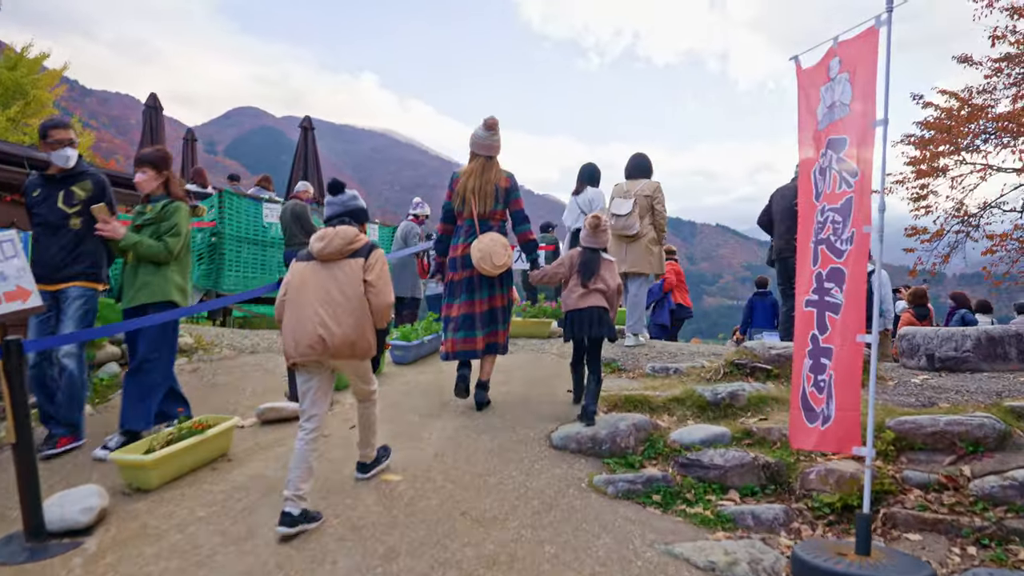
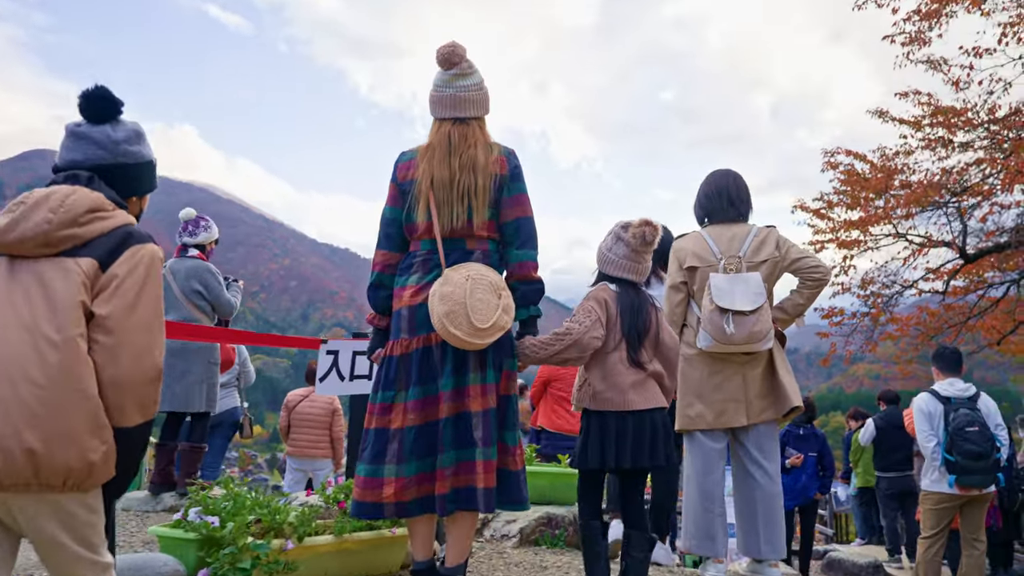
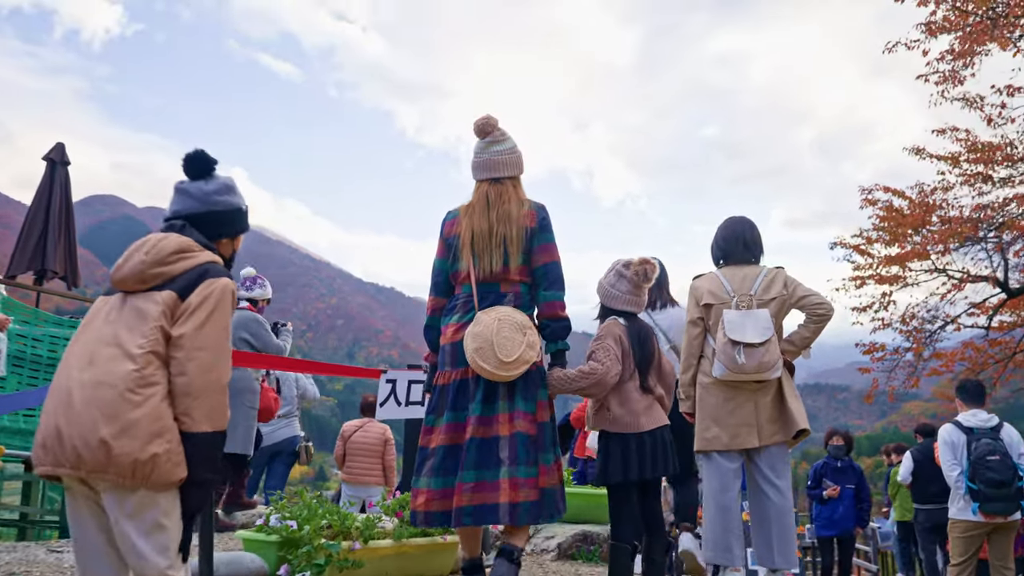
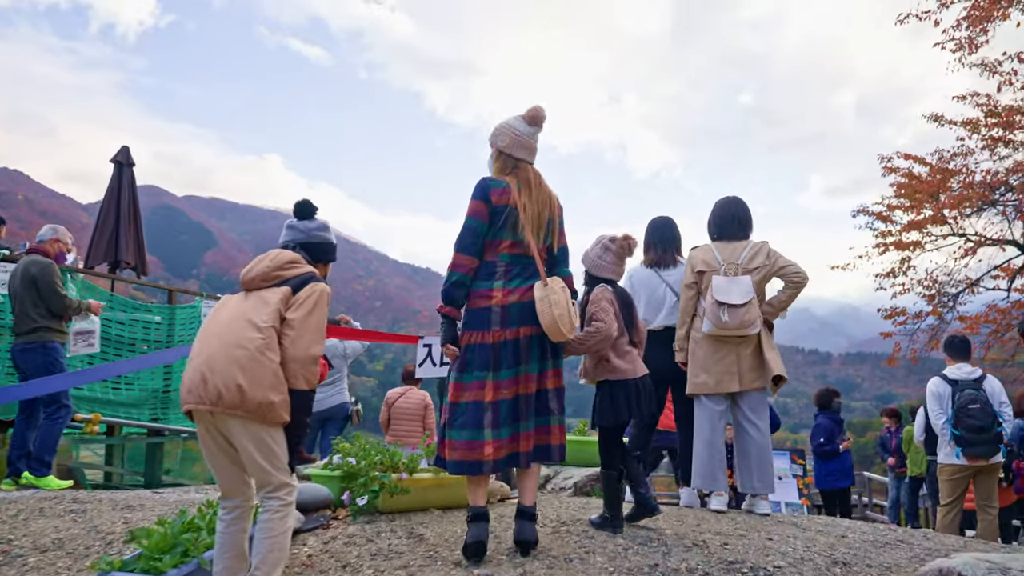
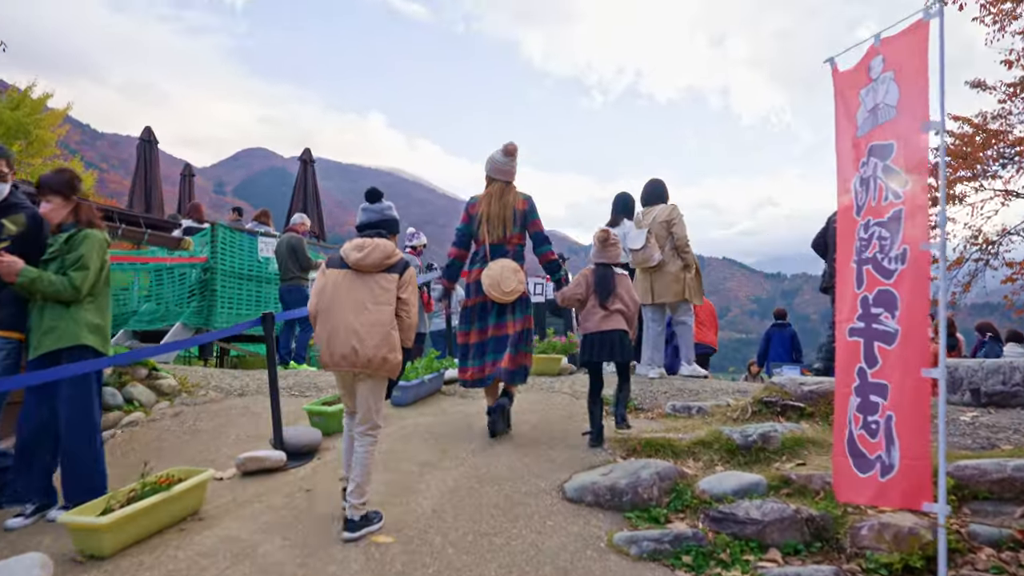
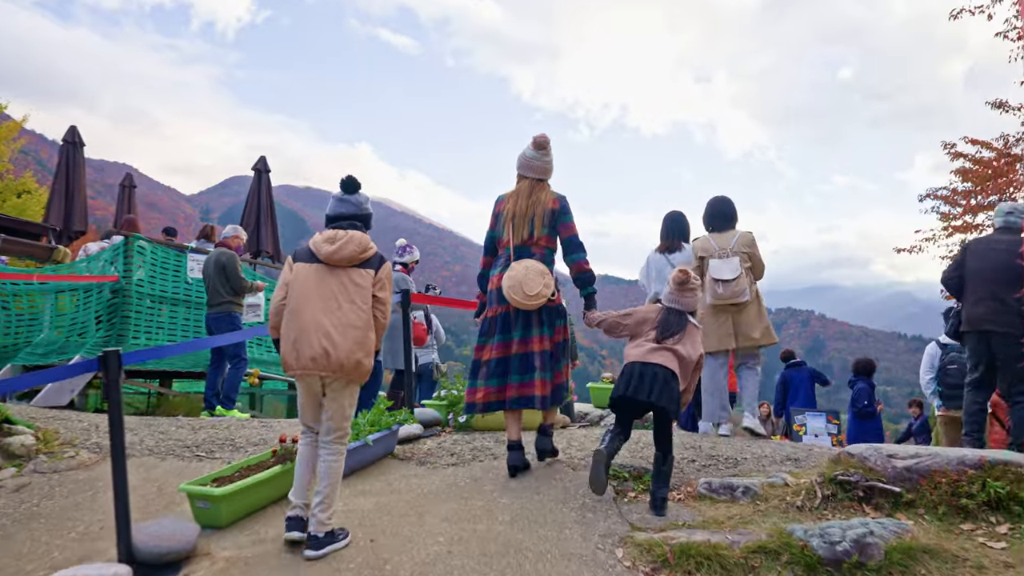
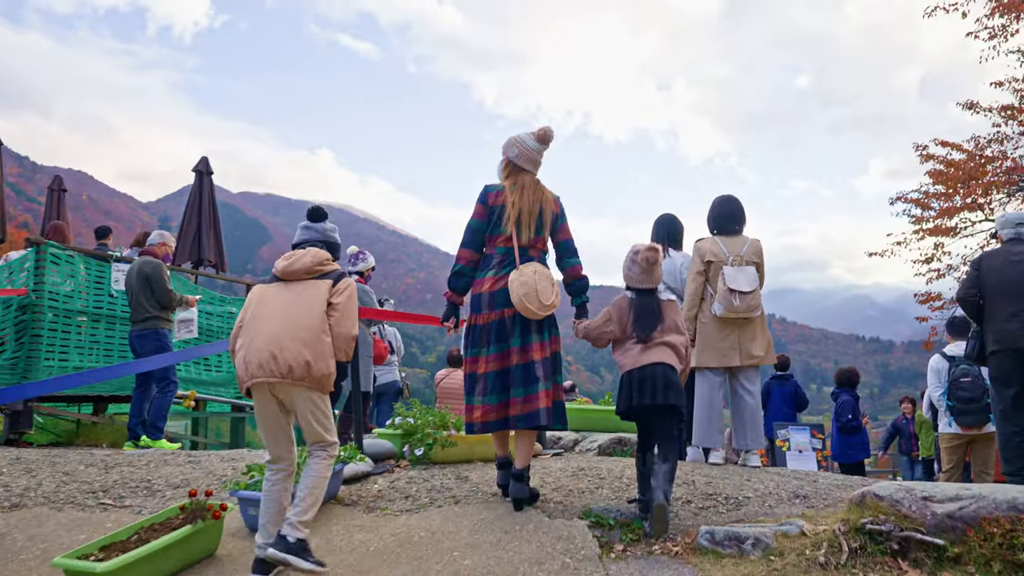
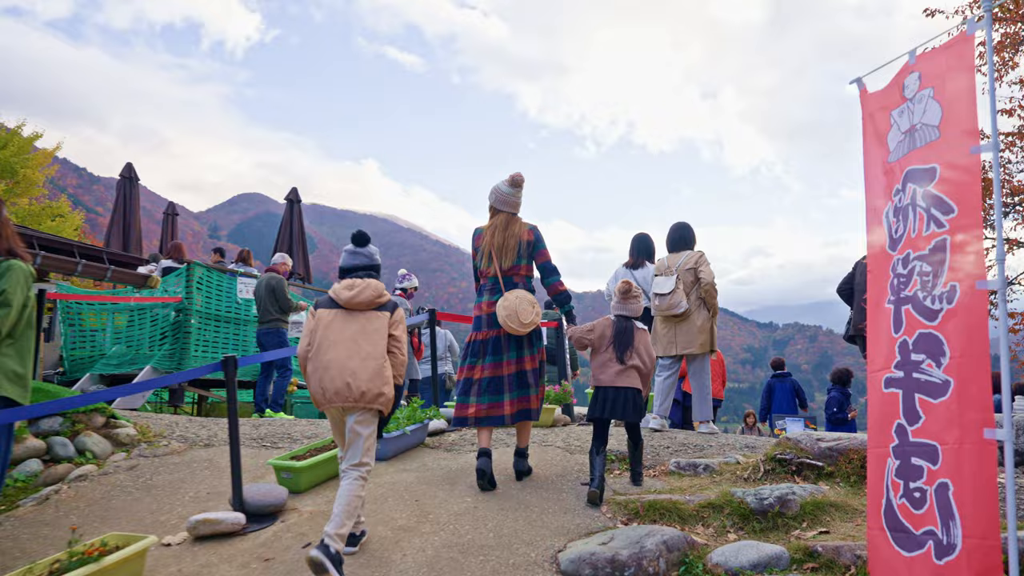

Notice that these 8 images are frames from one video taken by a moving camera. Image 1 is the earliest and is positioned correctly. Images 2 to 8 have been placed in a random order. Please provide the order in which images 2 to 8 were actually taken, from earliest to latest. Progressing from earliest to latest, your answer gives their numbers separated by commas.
5, 8, 6, 7, 4, 3, 2
